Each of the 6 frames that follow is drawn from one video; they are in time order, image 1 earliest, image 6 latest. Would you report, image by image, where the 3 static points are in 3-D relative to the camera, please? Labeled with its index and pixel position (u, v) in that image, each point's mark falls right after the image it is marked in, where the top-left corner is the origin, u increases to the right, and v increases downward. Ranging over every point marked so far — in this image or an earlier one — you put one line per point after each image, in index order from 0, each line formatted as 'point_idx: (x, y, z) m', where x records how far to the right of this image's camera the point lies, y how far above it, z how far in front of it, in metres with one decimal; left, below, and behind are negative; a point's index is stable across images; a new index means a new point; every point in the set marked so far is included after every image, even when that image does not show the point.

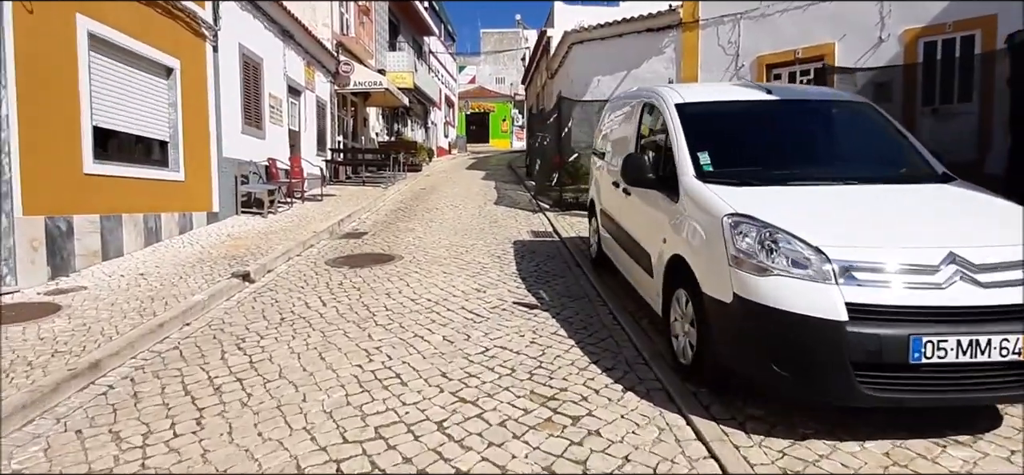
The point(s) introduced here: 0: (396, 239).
0: (-1.8, 0.0, +8.7) m
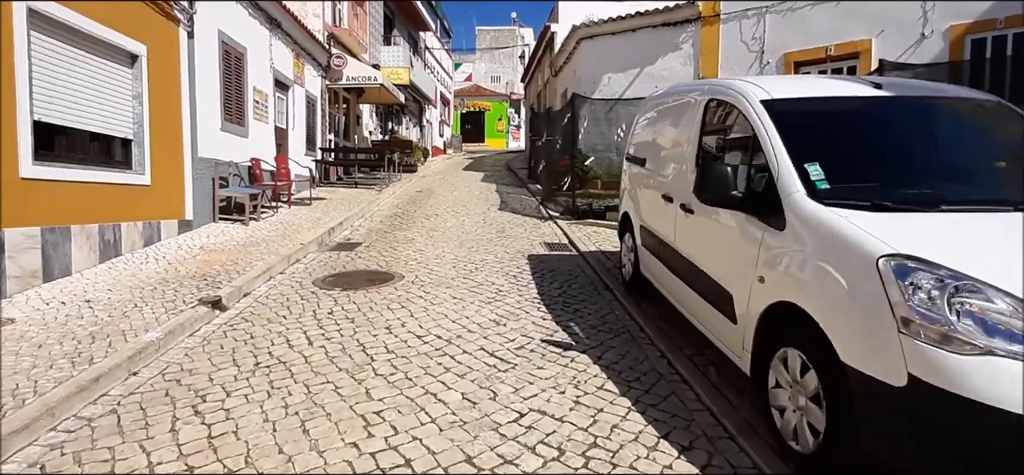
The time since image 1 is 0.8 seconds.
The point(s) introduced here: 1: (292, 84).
0: (-1.6, -0.2, +7.7) m
1: (-4.9, +3.4, +12.7) m
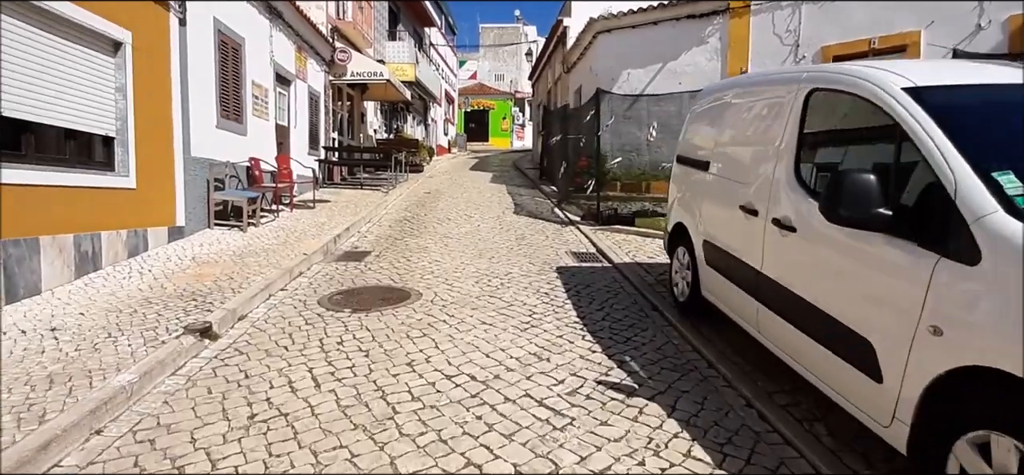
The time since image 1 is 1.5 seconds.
0: (-1.3, -0.3, +6.9) m
1: (-4.6, +3.3, +11.9) m
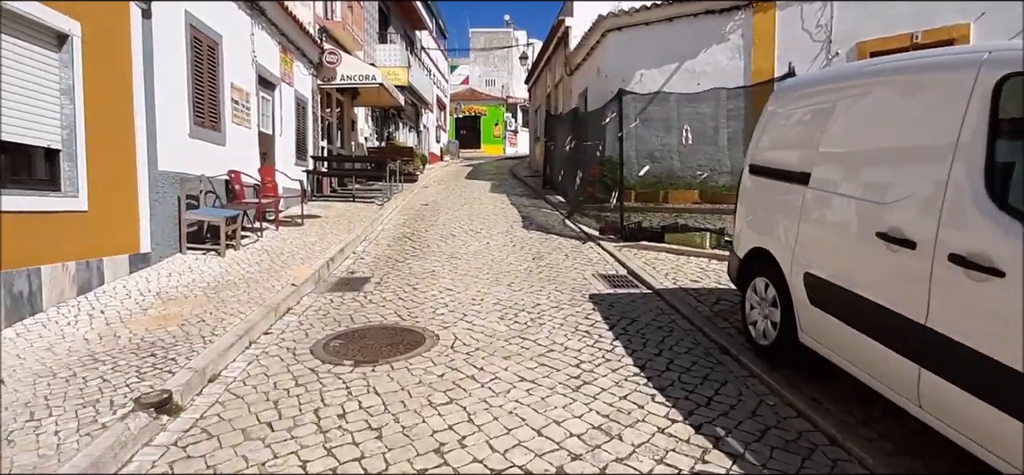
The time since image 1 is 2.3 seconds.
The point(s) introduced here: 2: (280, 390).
0: (-1.0, -0.6, +5.9) m
1: (-4.5, +3.0, +10.9) m
2: (-1.5, -1.0, +3.6) m
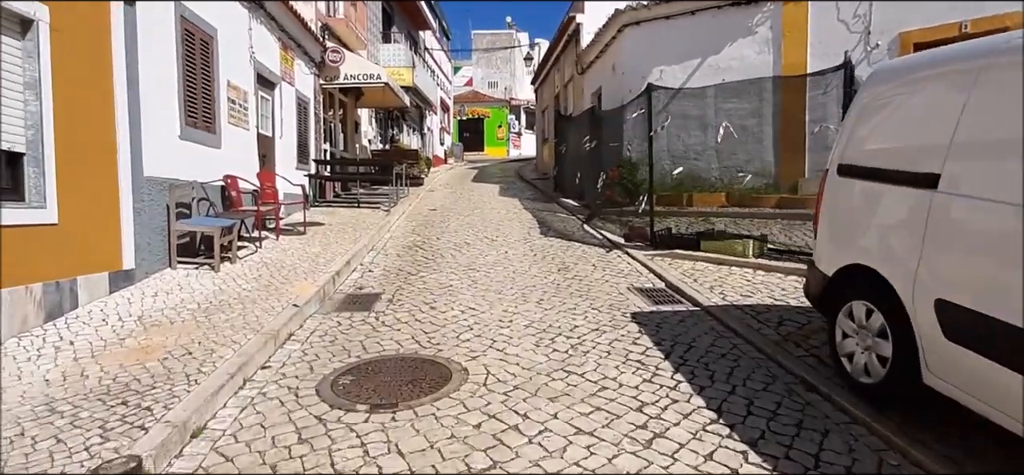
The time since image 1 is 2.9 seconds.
0: (-0.7, -0.7, +5.2) m
1: (-4.2, +2.8, +10.2) m
2: (-1.2, -1.1, +2.9) m
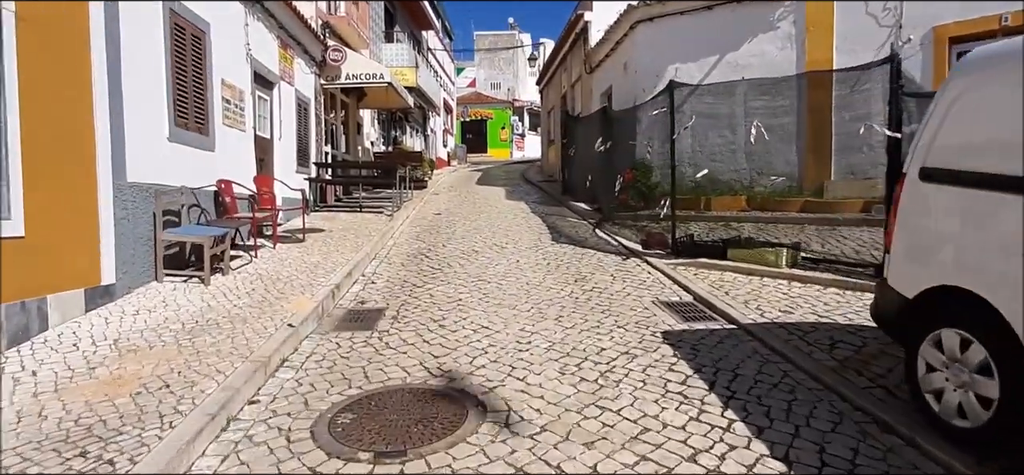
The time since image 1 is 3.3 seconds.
0: (-0.6, -0.8, +4.7) m
1: (-4.0, +2.7, +9.7) m
2: (-1.0, -1.2, +2.4) m
